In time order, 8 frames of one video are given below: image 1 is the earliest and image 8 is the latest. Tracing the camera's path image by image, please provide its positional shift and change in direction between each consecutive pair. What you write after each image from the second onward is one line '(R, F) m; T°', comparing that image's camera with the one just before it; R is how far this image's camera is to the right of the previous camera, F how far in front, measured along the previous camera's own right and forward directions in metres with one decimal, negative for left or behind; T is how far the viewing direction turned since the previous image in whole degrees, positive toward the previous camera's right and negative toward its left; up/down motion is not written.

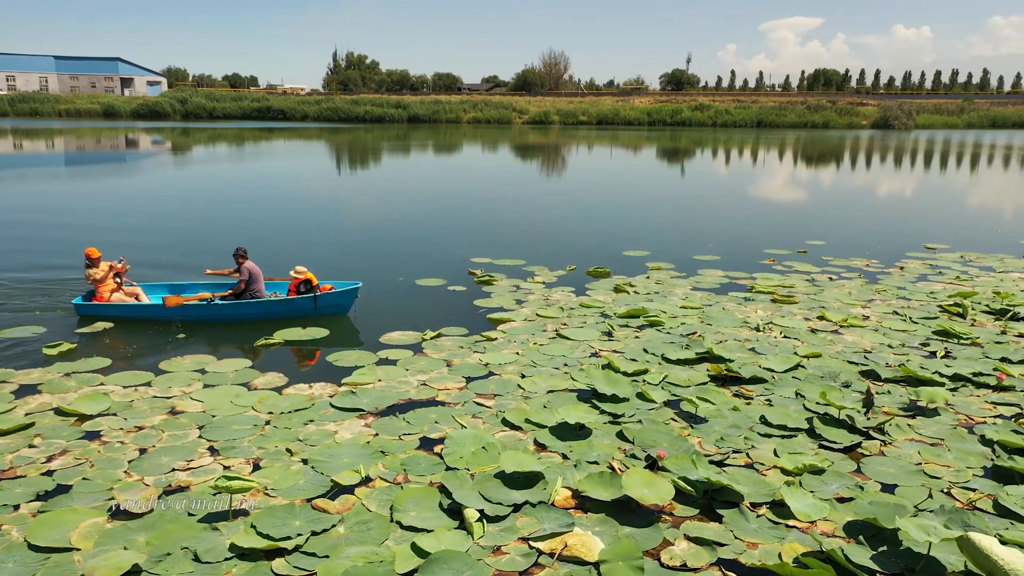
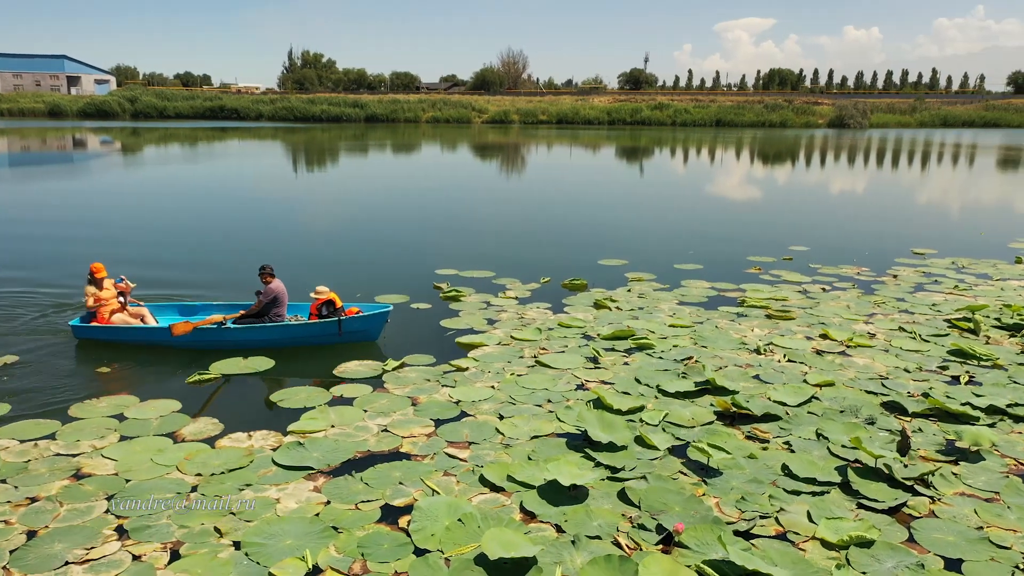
(-0.1, +1.1) m; +3°
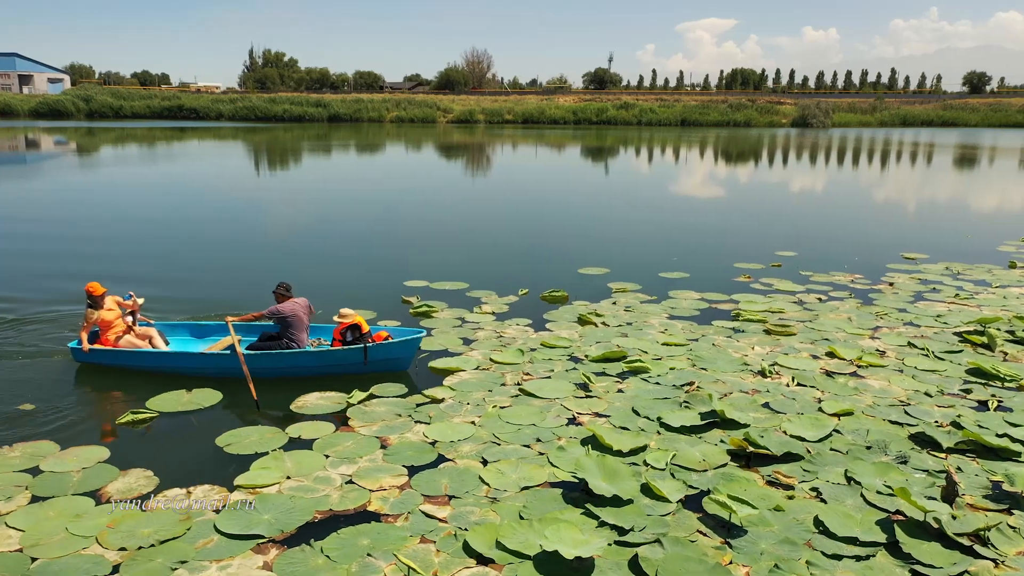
(-0.1, +0.9) m; +2°
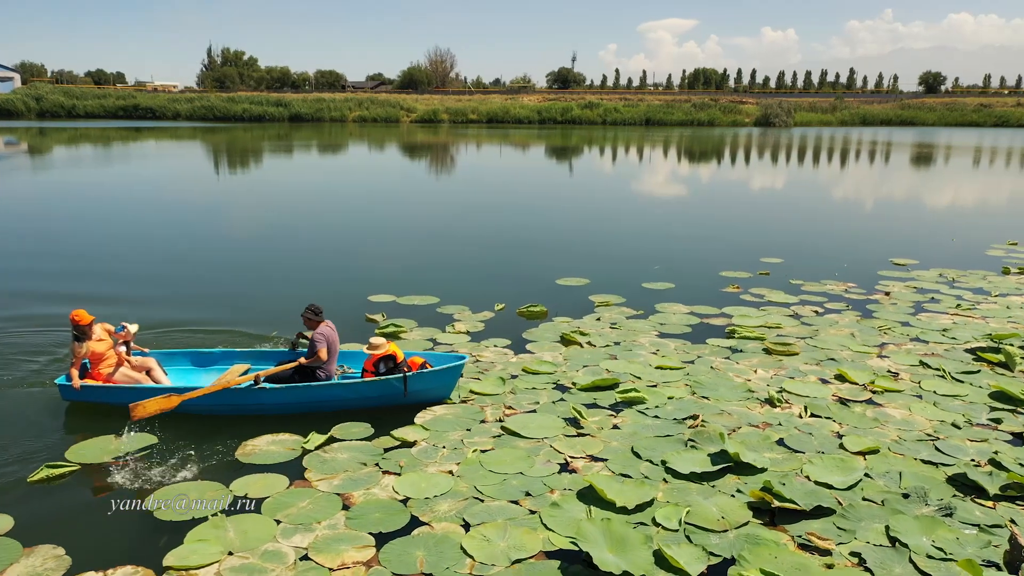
(-0.1, +0.9) m; +2°
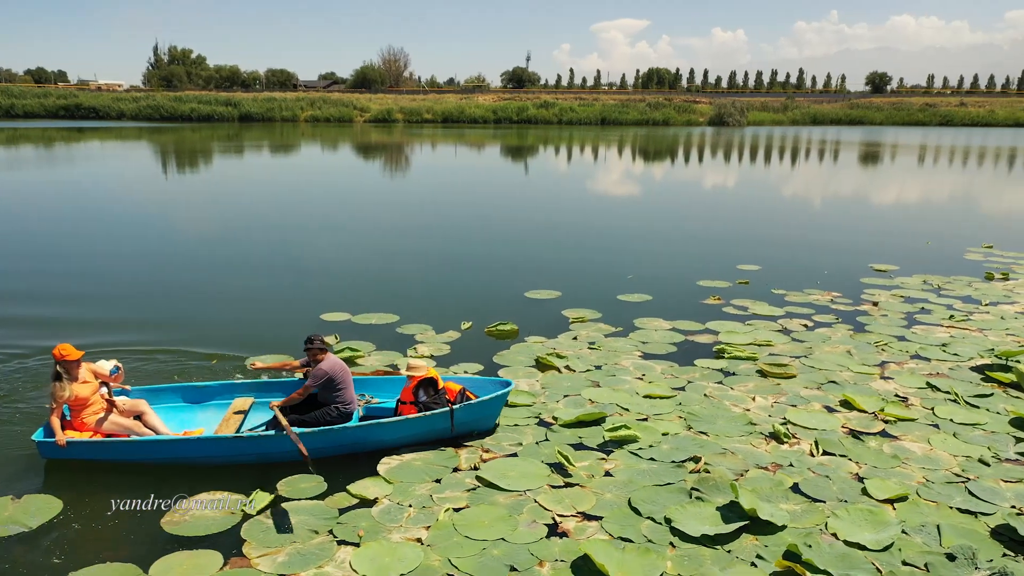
(-0.1, +0.8) m; +3°
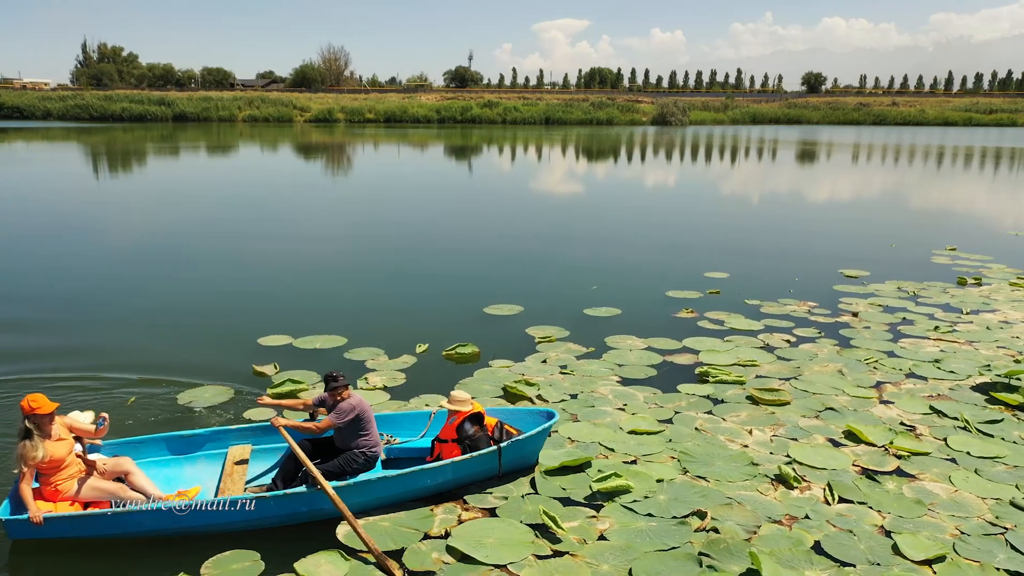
(-0.2, +0.8) m; +4°
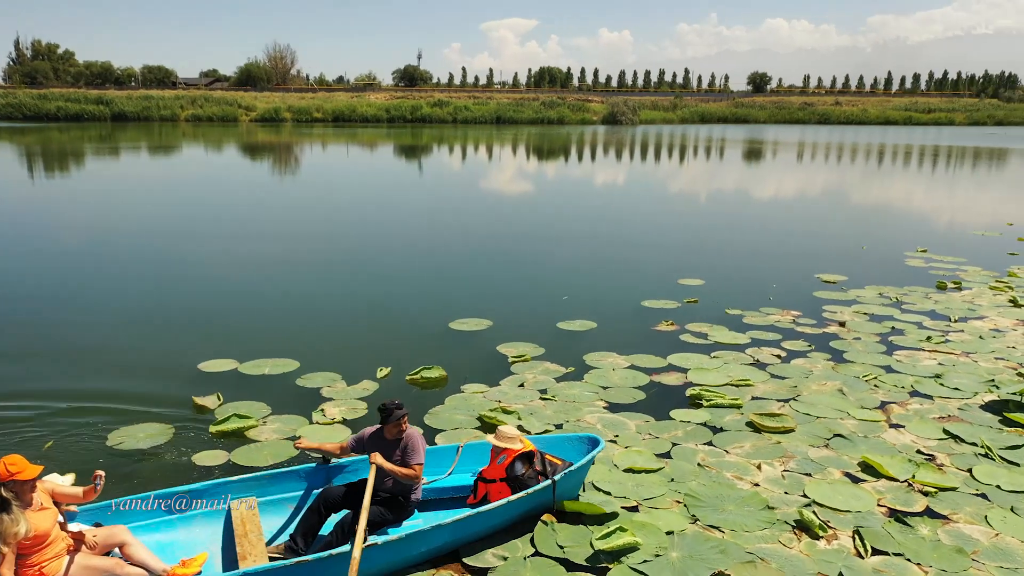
(-0.2, +0.7) m; +3°
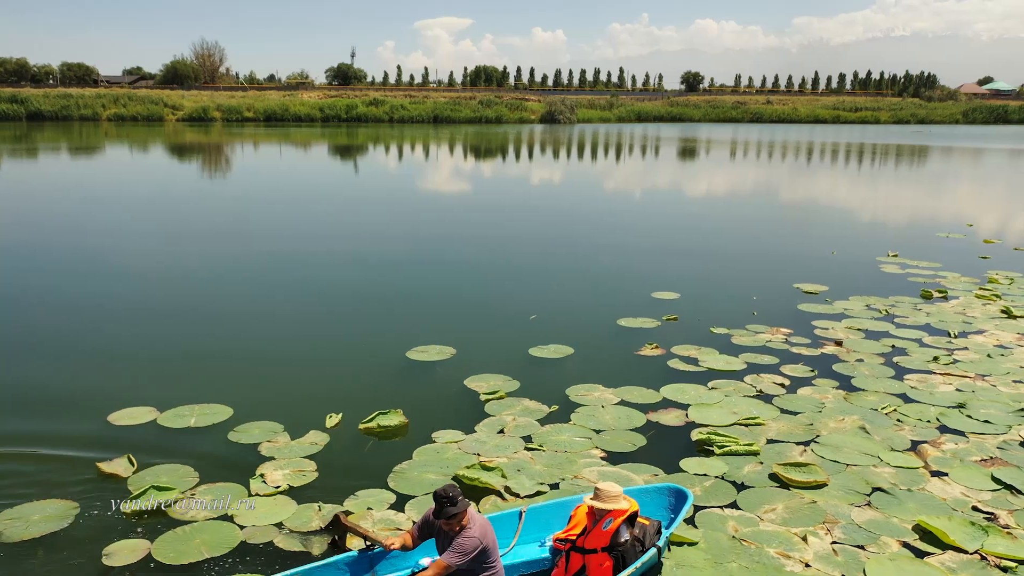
(-0.3, +1.1) m; +4°
